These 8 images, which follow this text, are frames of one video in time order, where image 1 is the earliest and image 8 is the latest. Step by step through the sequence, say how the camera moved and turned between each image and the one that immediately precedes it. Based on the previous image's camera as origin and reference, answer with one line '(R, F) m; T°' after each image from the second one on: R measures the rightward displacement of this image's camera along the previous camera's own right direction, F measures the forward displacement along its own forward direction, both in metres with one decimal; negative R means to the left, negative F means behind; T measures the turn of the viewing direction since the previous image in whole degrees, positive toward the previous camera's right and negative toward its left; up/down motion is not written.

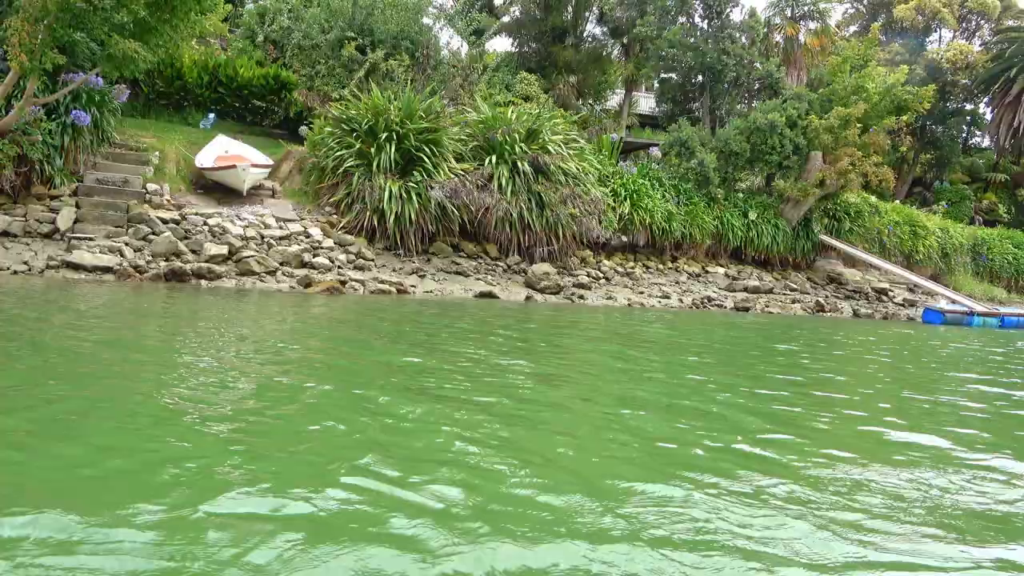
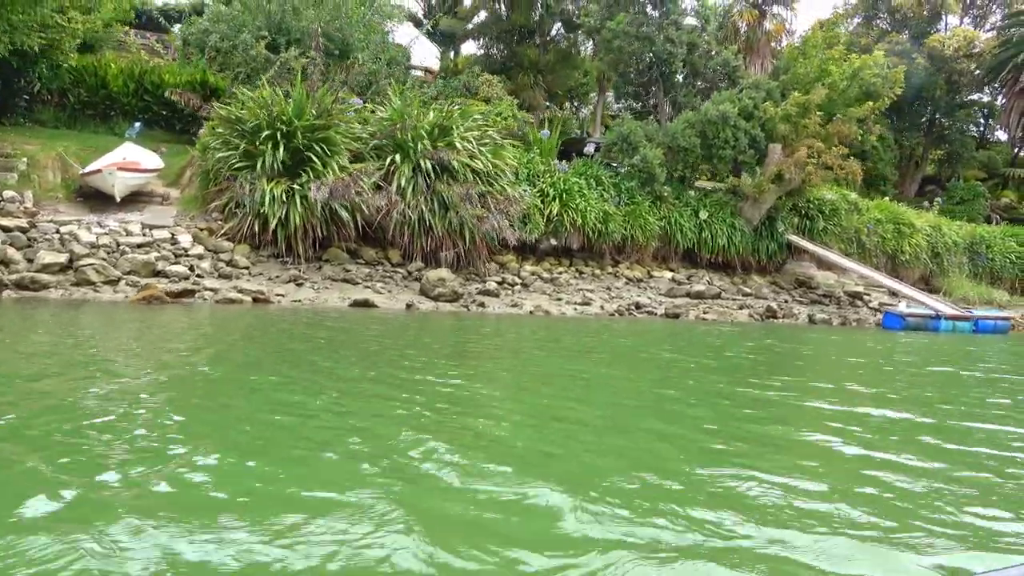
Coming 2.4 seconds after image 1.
(+2.5, +1.3) m; -3°
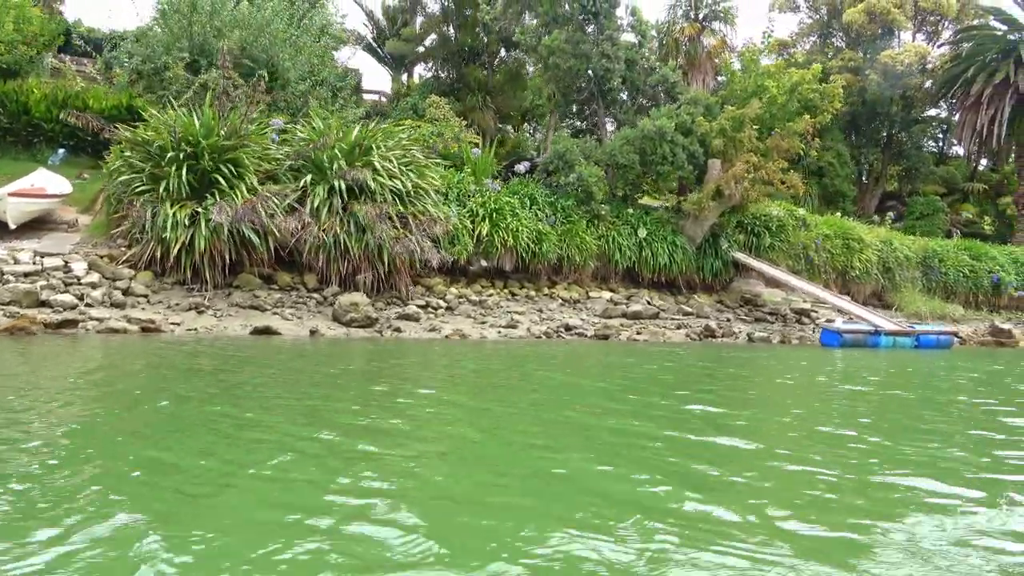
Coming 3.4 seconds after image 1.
(+1.1, +0.5) m; +1°
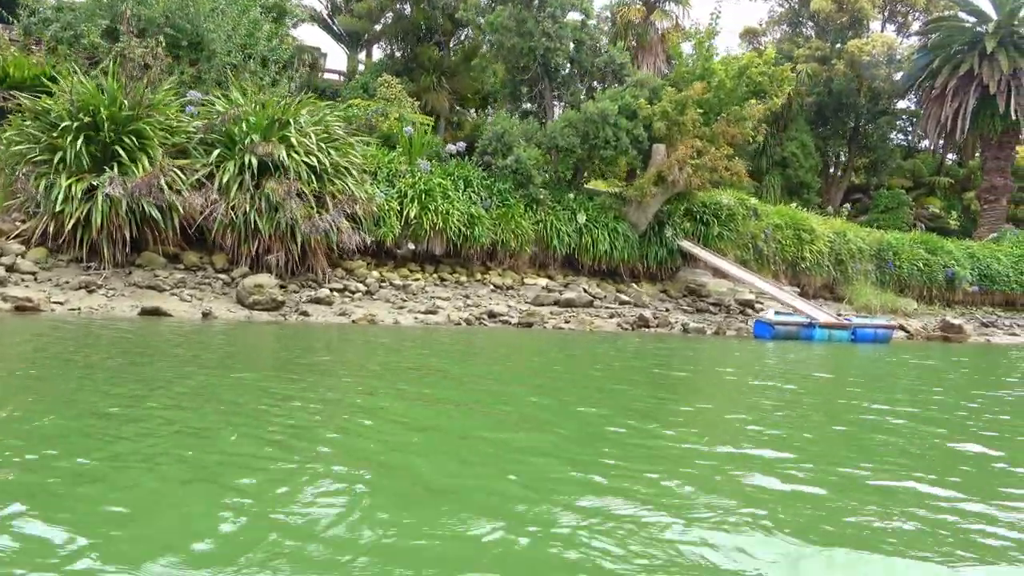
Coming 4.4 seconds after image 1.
(+1.1, +0.6) m; +1°
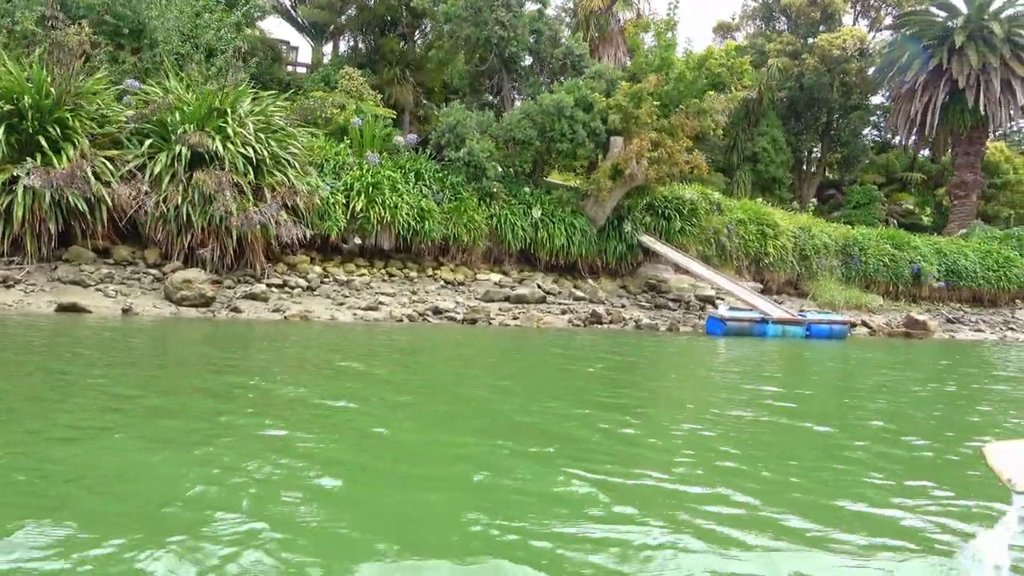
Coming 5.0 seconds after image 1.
(+0.7, +0.4) m; +1°
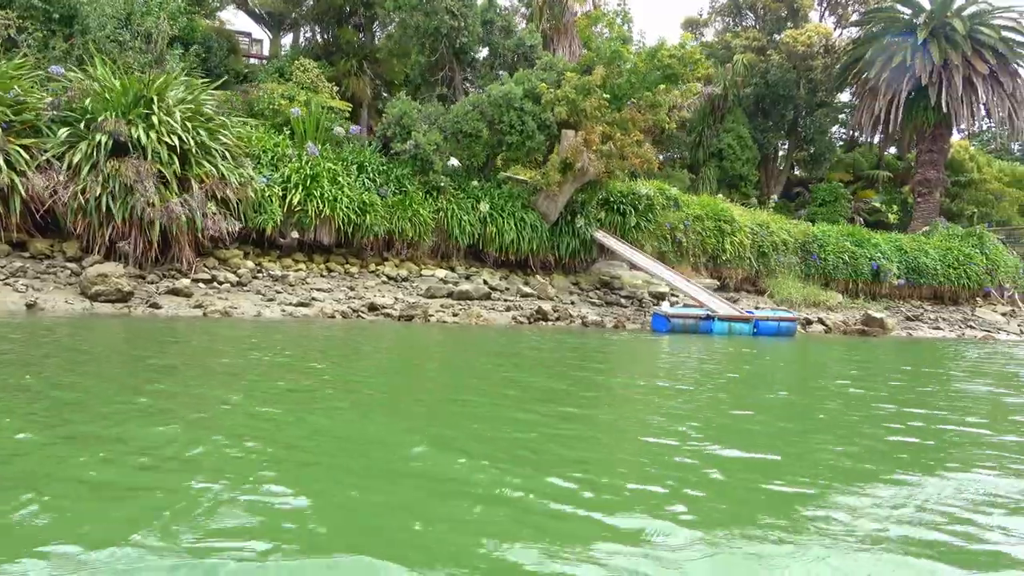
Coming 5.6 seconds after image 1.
(+0.7, +0.4) m; +1°
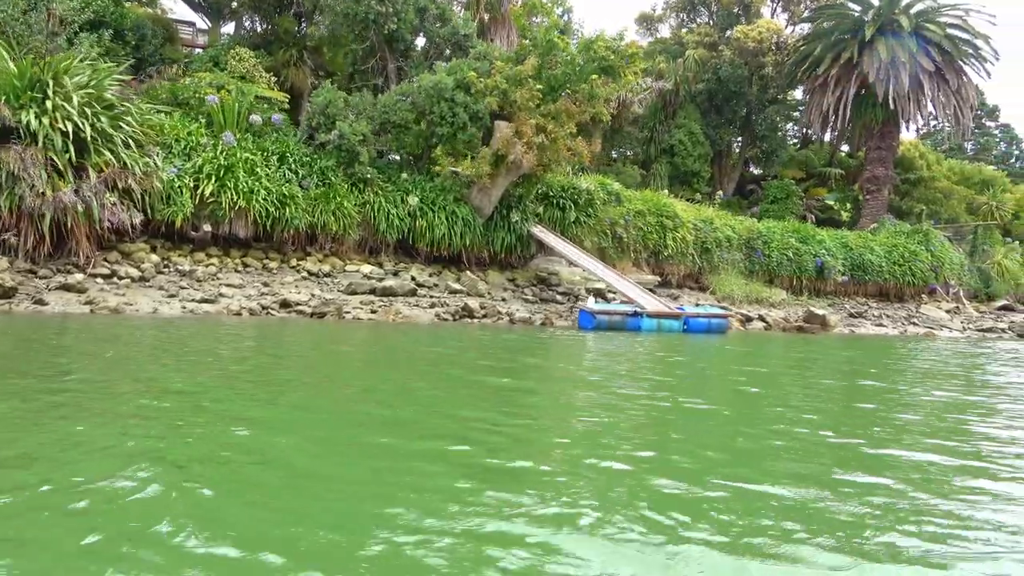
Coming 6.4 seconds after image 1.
(+0.8, +0.5) m; +2°
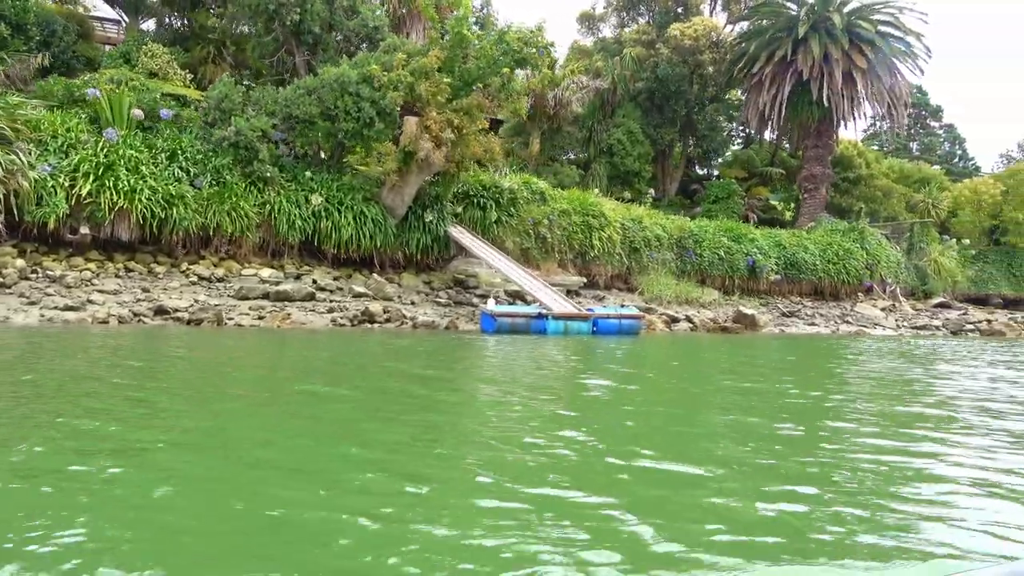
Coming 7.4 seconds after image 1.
(+1.1, +0.6) m; +2°
